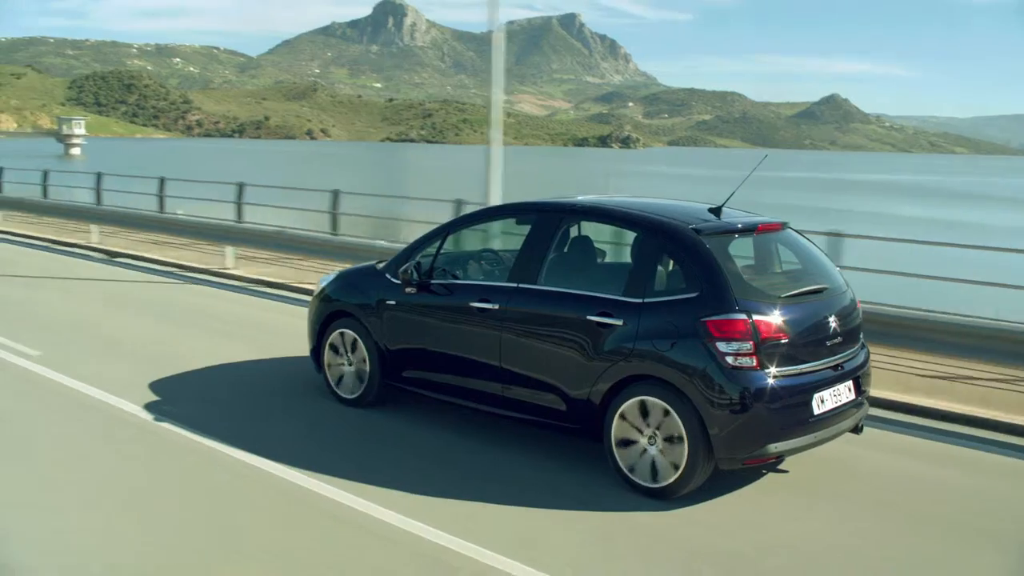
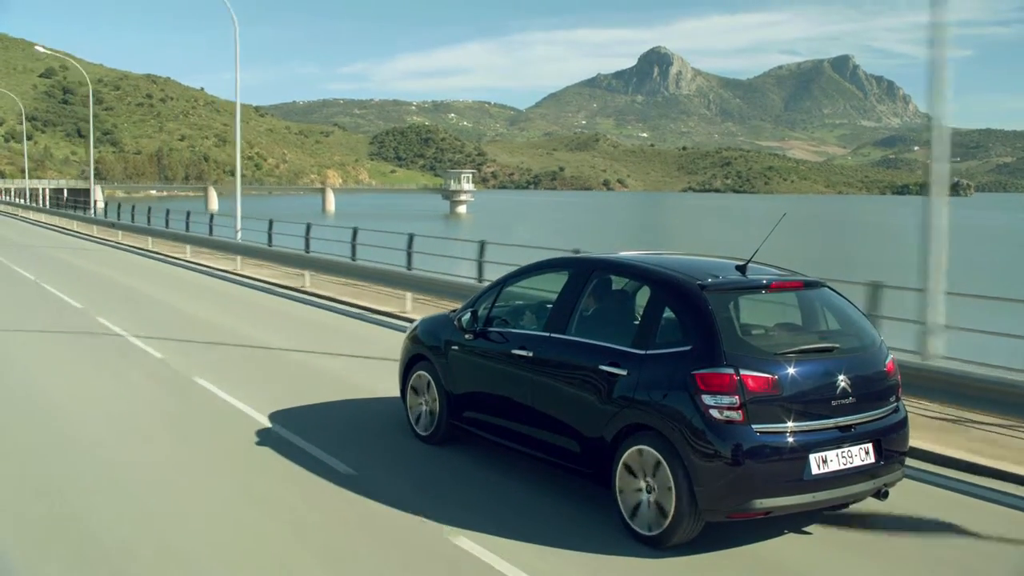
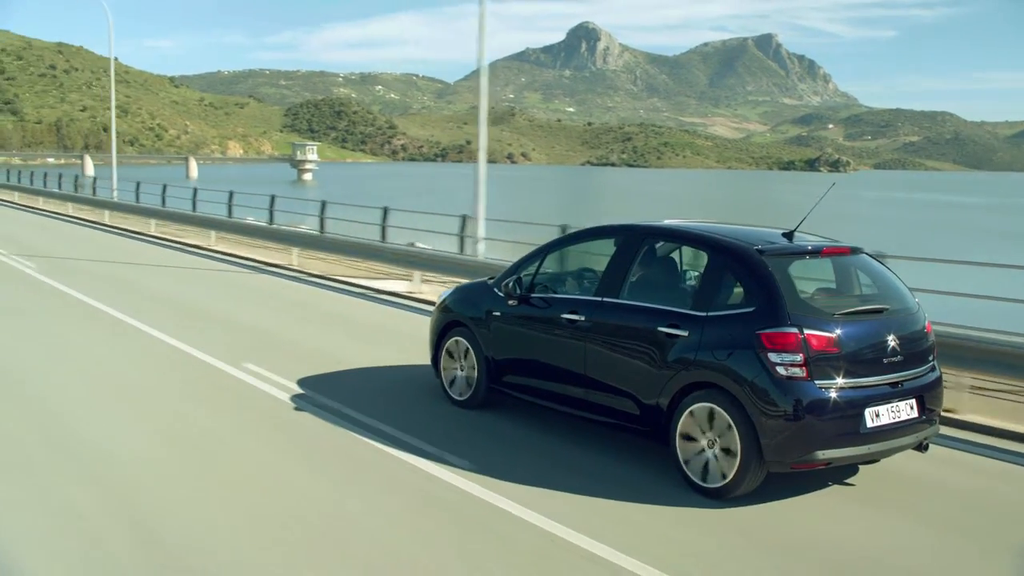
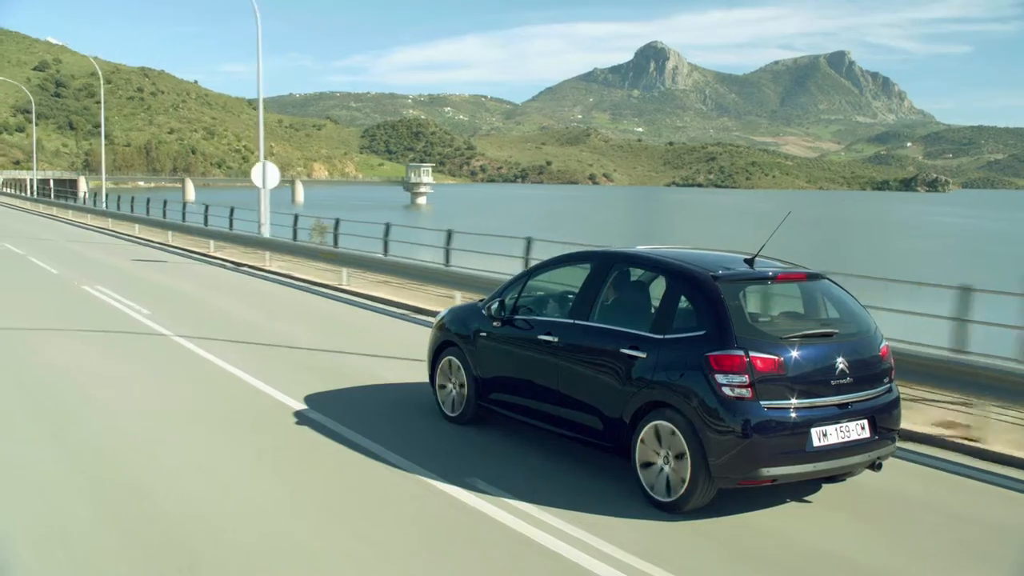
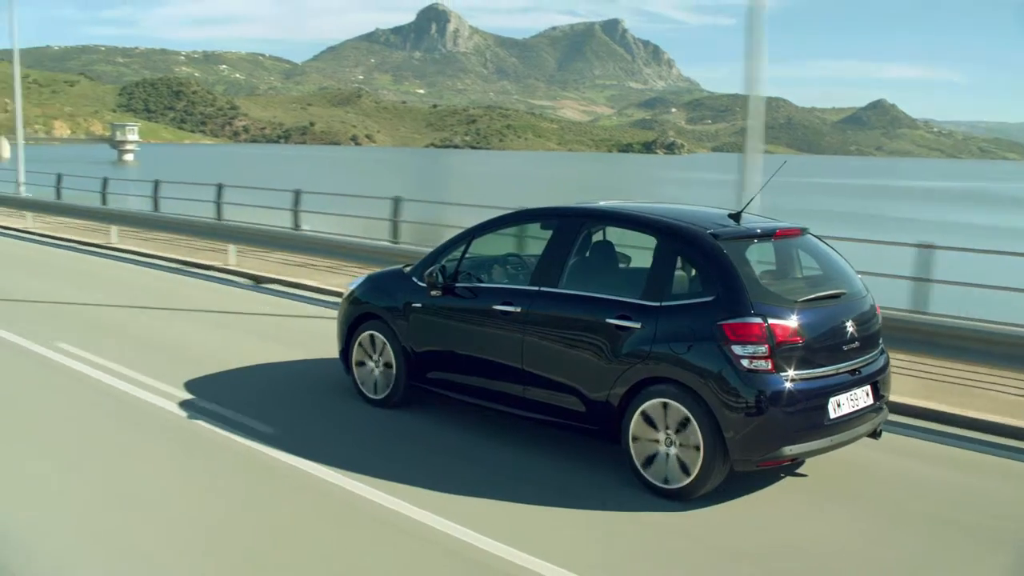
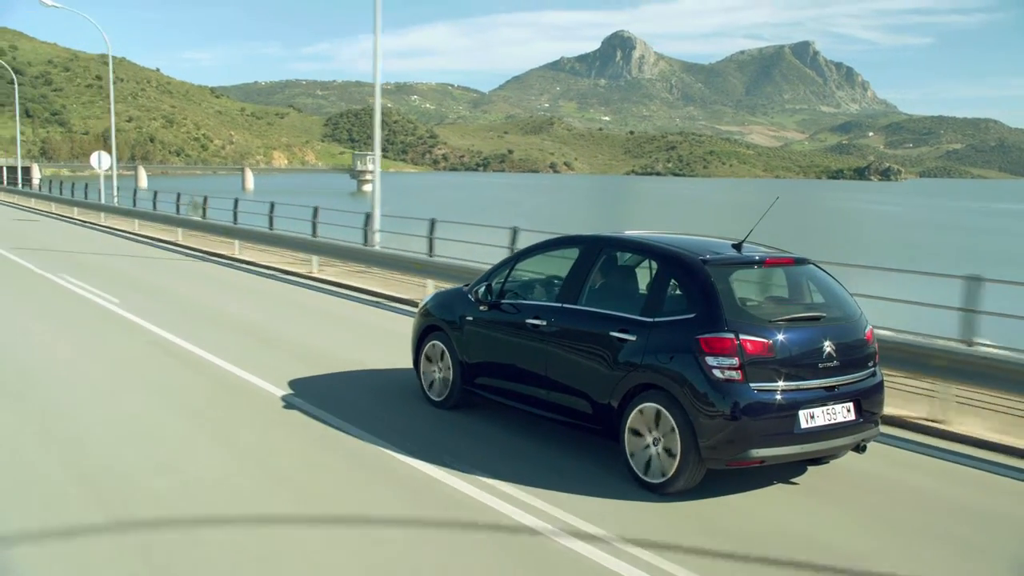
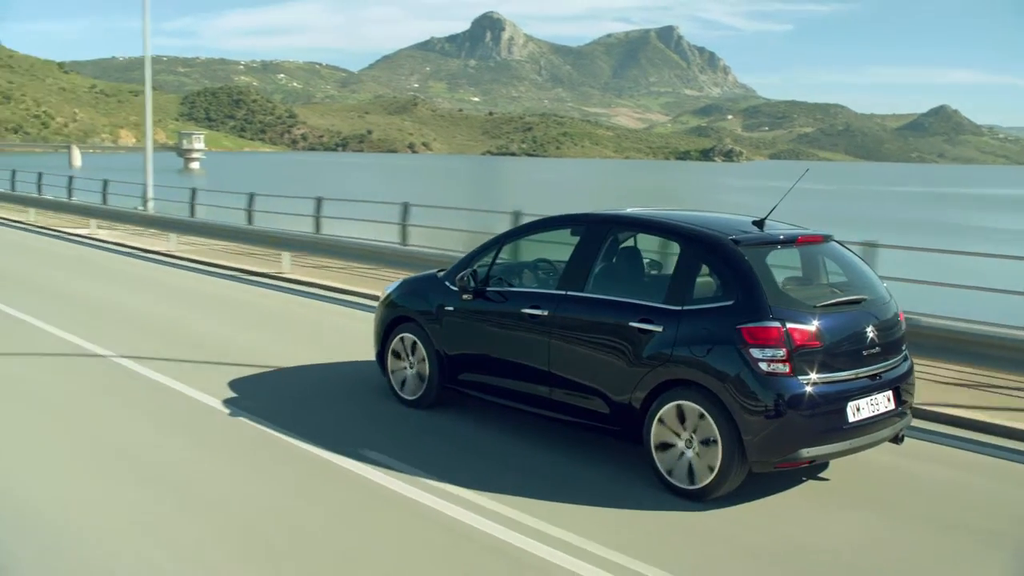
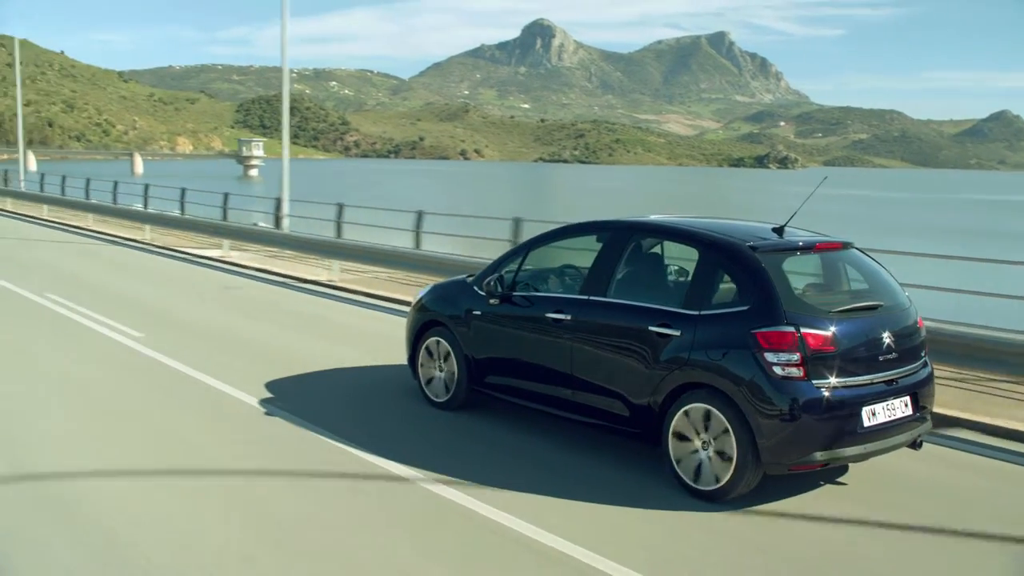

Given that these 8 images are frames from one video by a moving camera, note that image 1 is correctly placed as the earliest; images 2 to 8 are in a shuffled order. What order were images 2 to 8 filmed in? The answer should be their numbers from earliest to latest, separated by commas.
5, 7, 8, 3, 6, 4, 2
